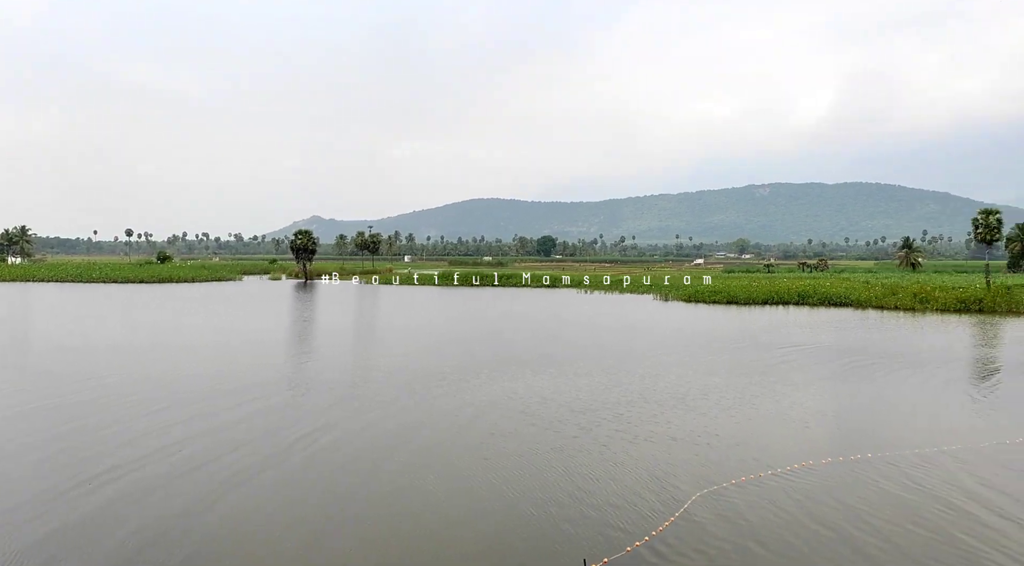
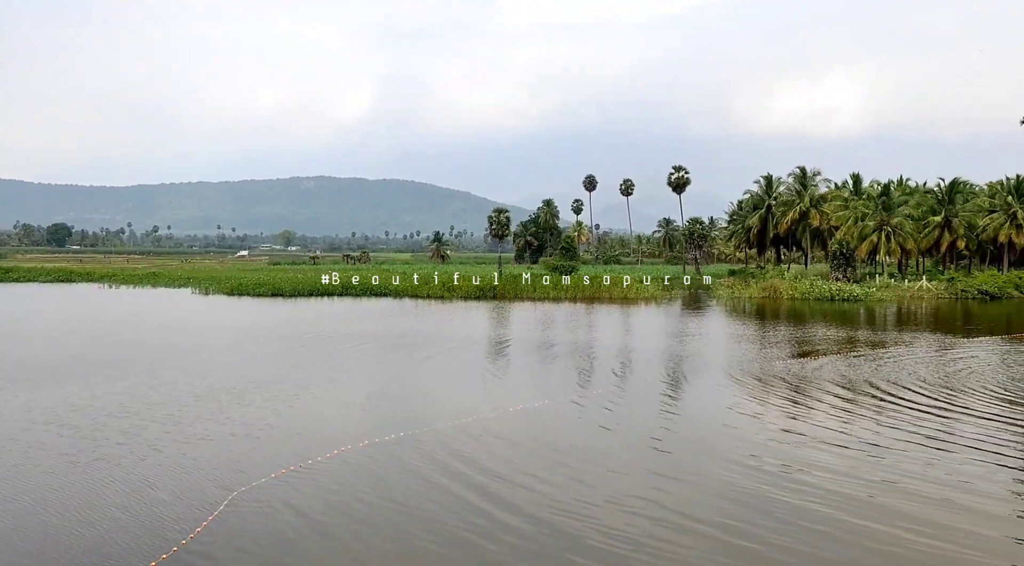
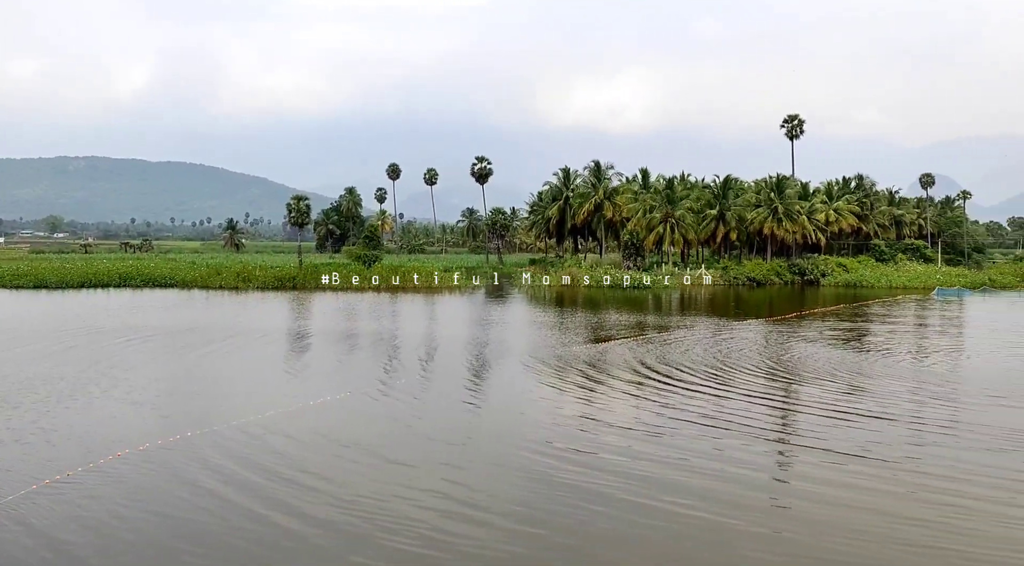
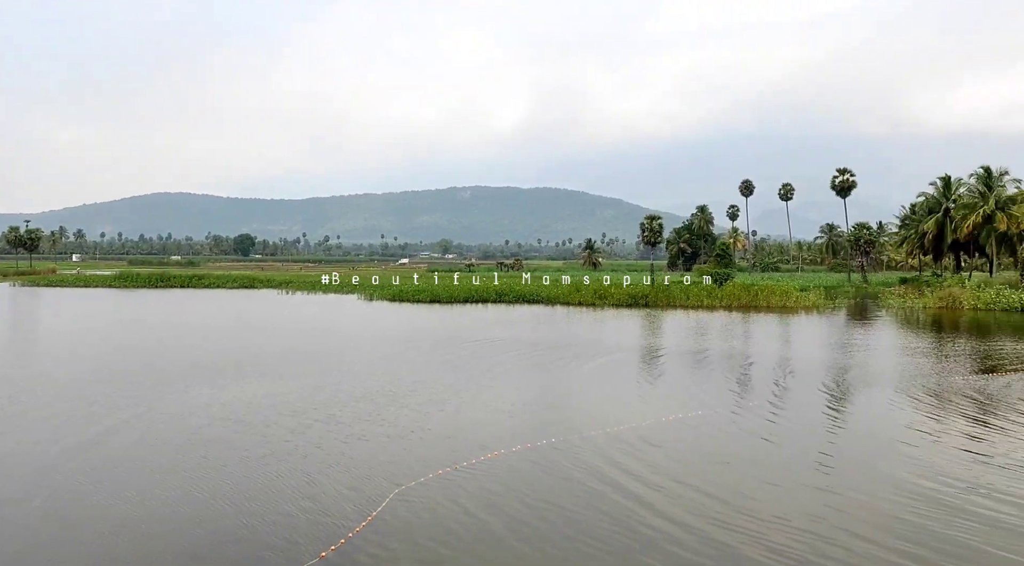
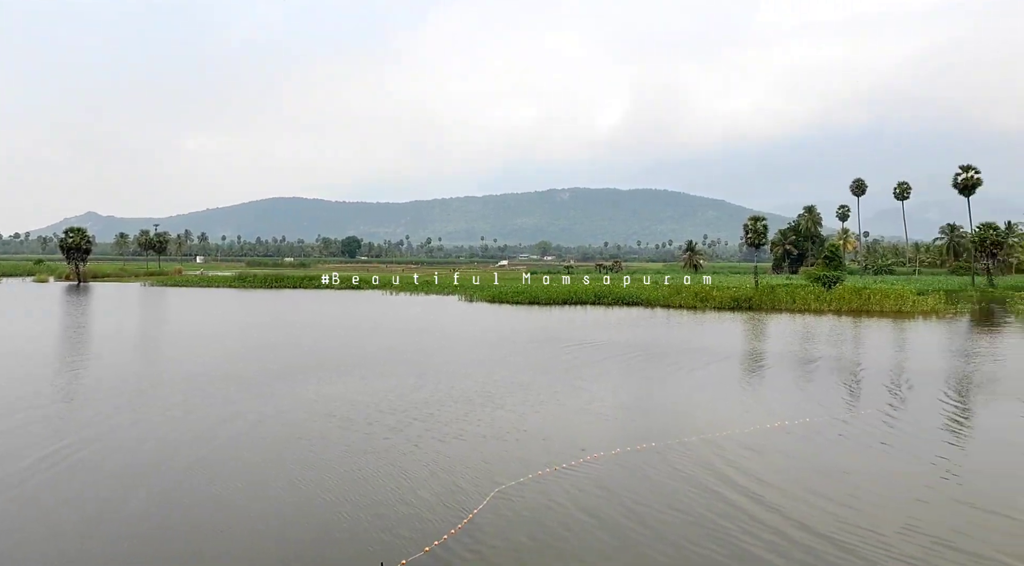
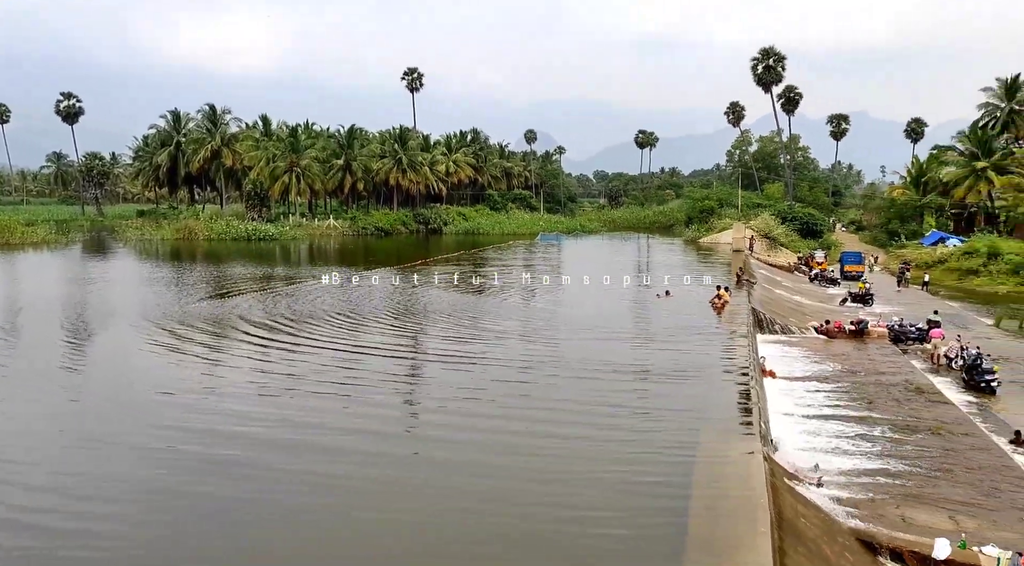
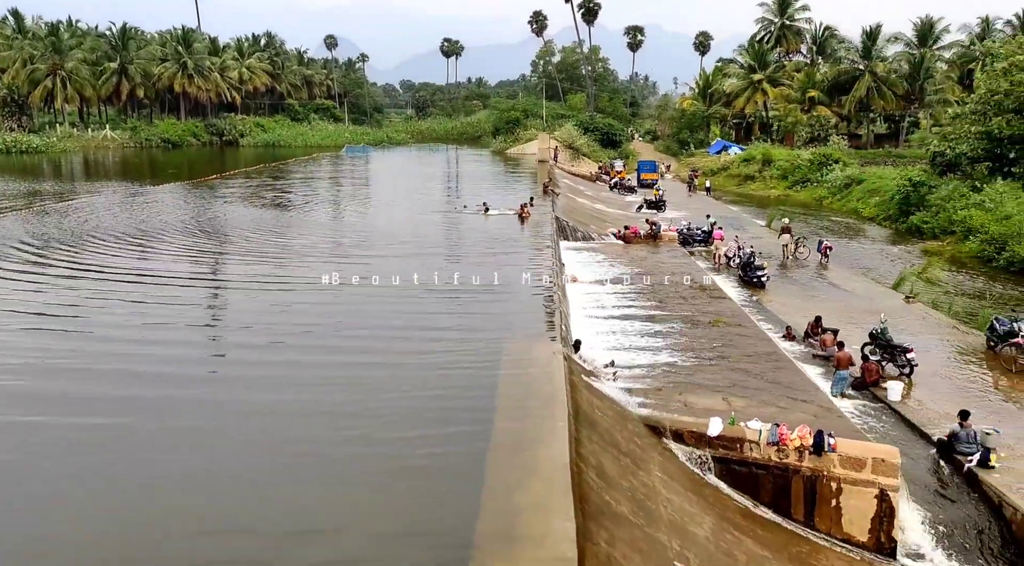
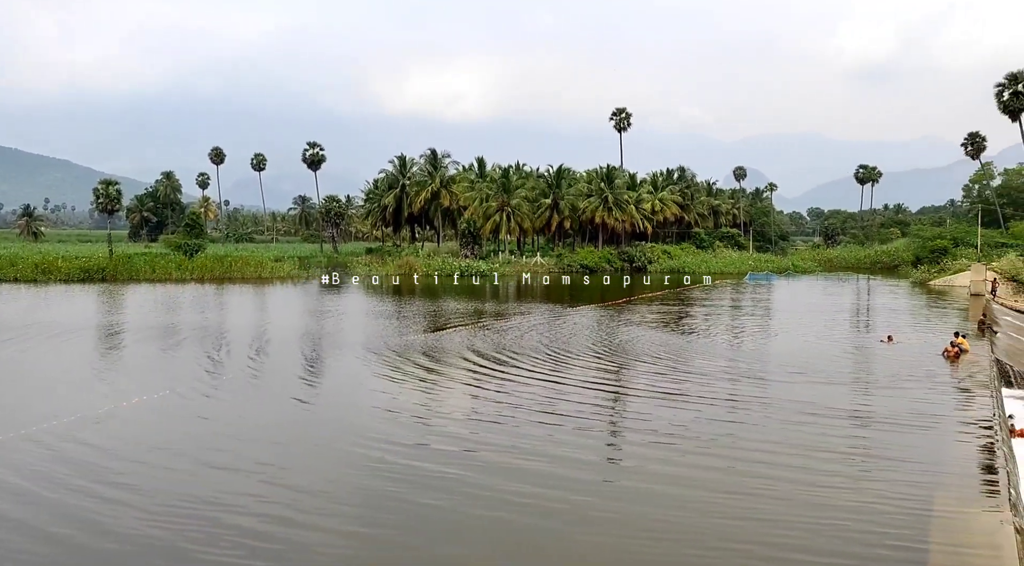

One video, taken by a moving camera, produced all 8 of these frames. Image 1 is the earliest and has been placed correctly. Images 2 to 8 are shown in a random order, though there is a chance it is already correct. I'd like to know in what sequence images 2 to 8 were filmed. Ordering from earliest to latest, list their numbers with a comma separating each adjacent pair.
5, 4, 2, 3, 8, 6, 7
